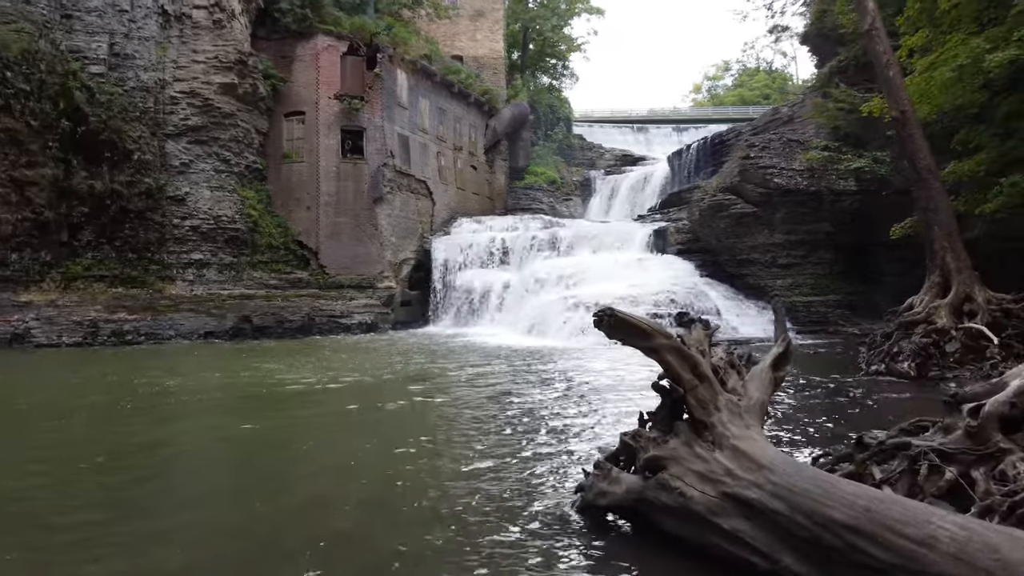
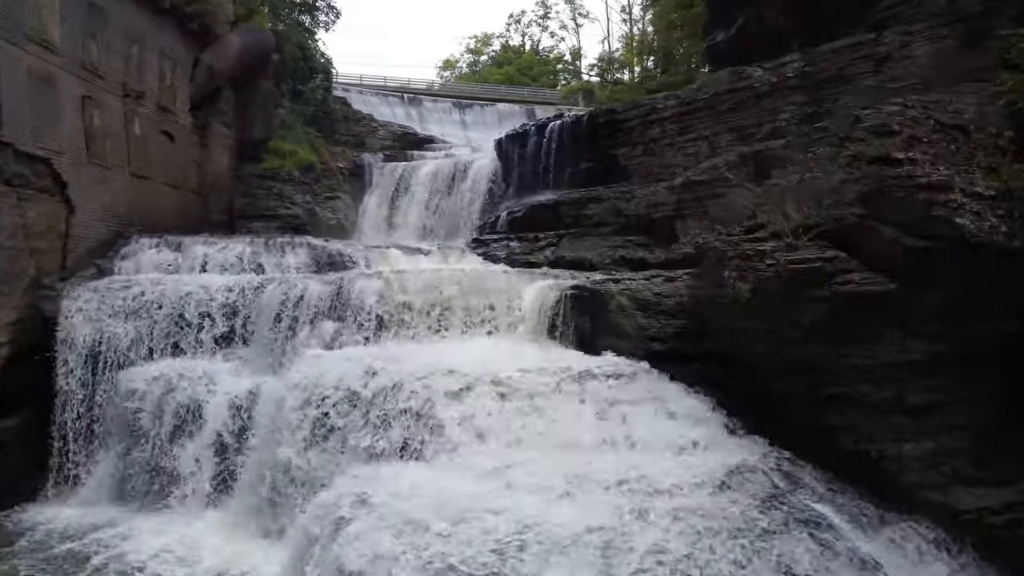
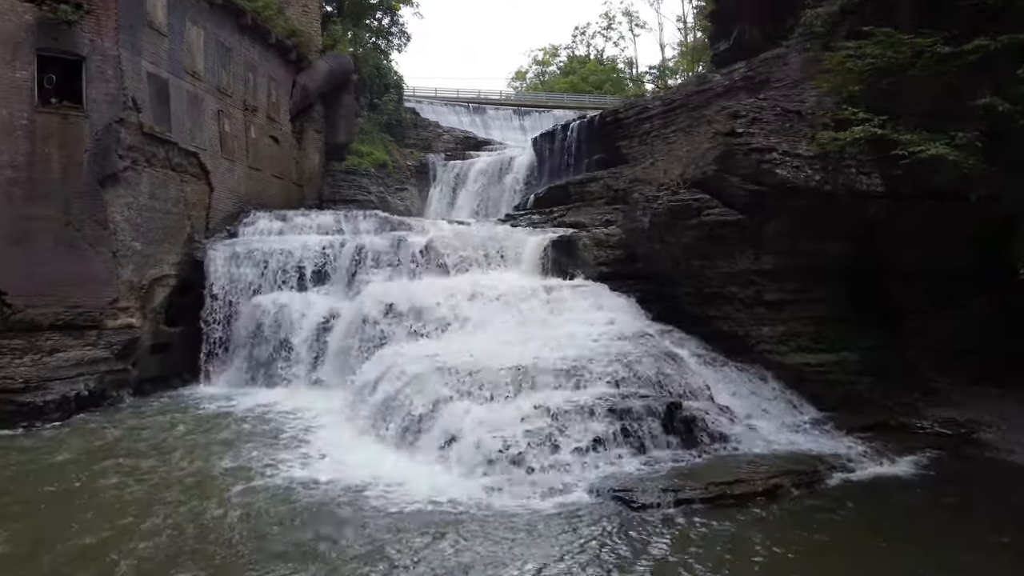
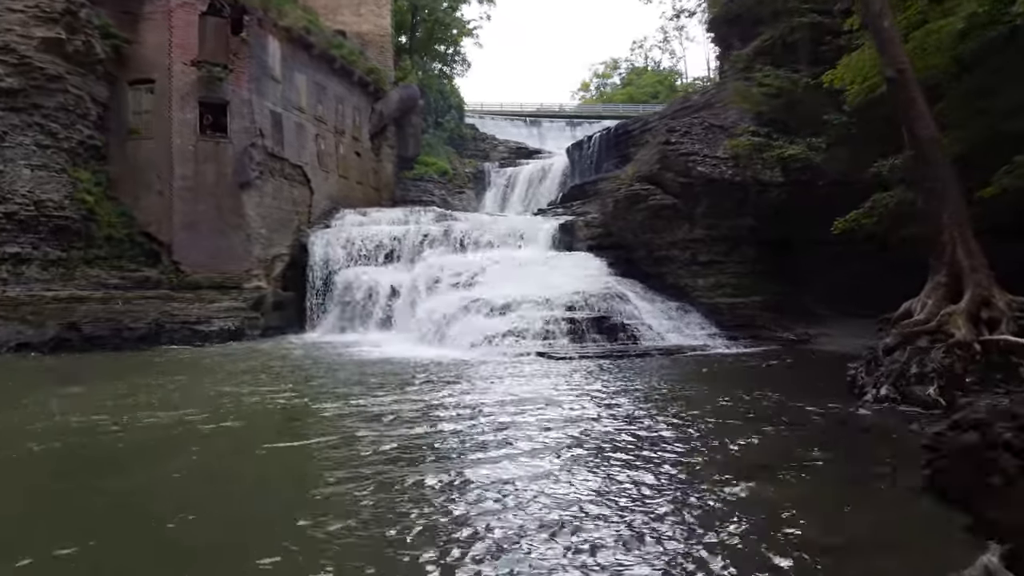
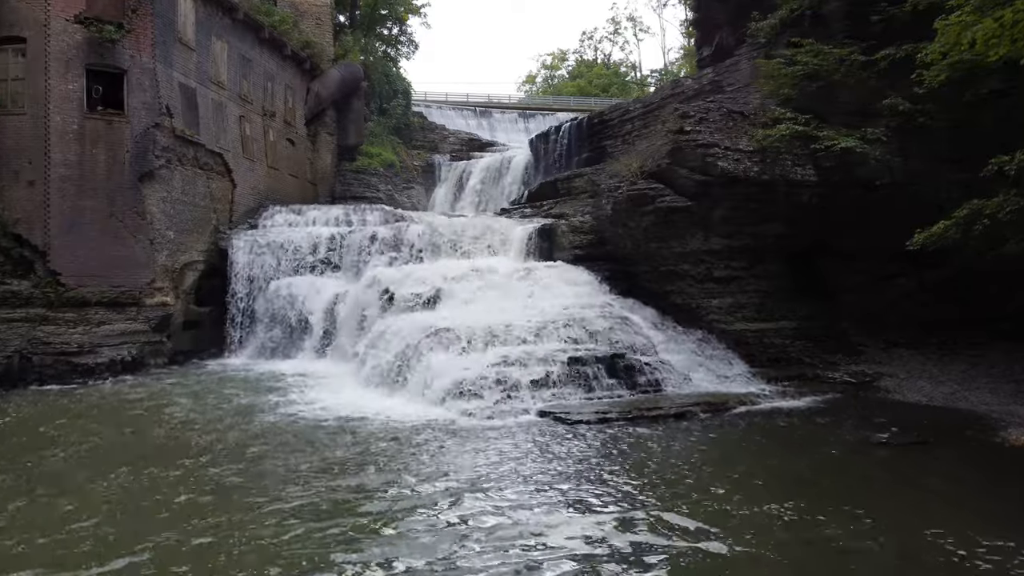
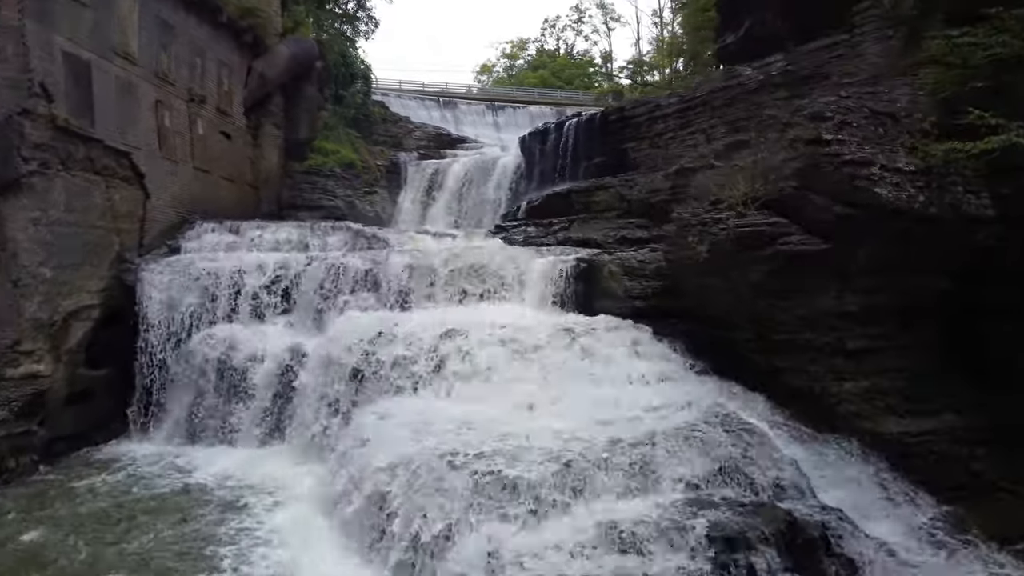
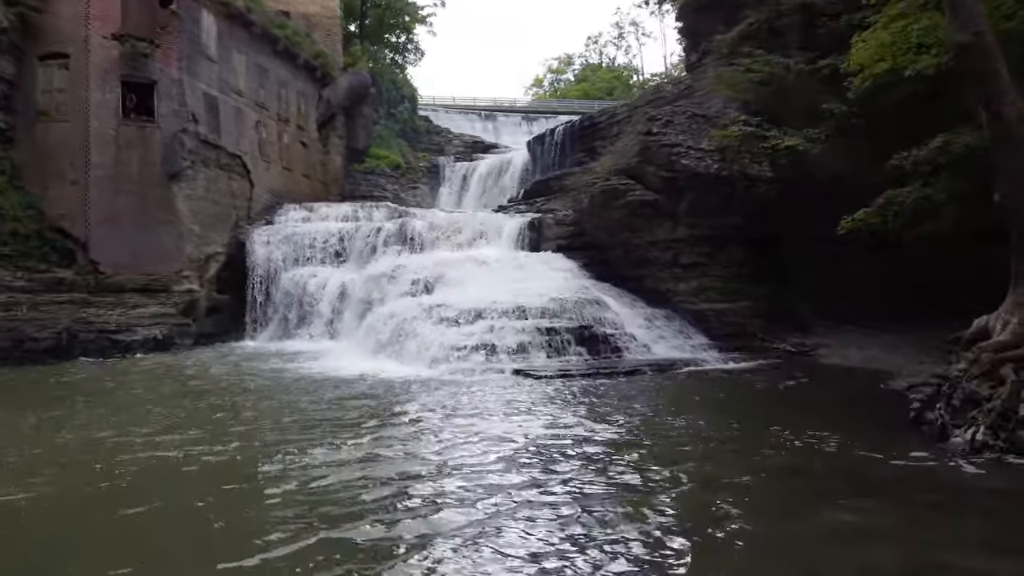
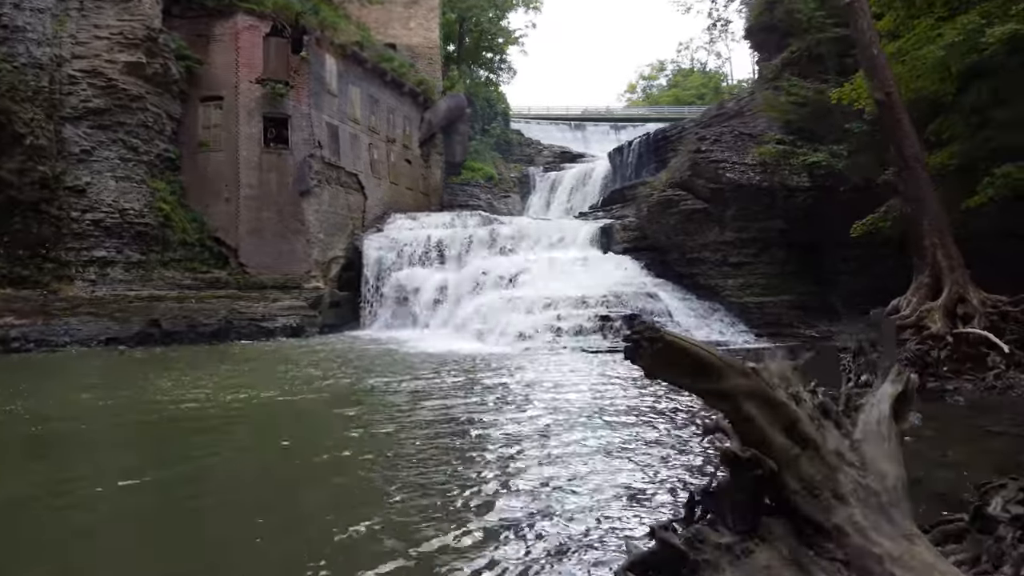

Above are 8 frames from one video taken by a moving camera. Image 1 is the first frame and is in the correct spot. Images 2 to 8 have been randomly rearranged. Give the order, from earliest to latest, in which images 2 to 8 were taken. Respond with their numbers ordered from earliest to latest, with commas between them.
8, 4, 7, 5, 3, 6, 2
